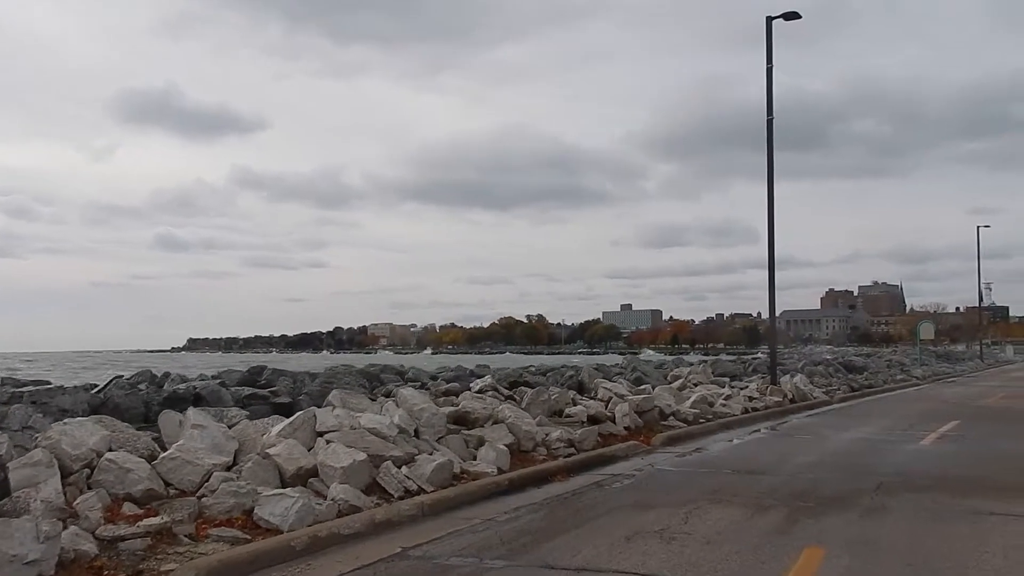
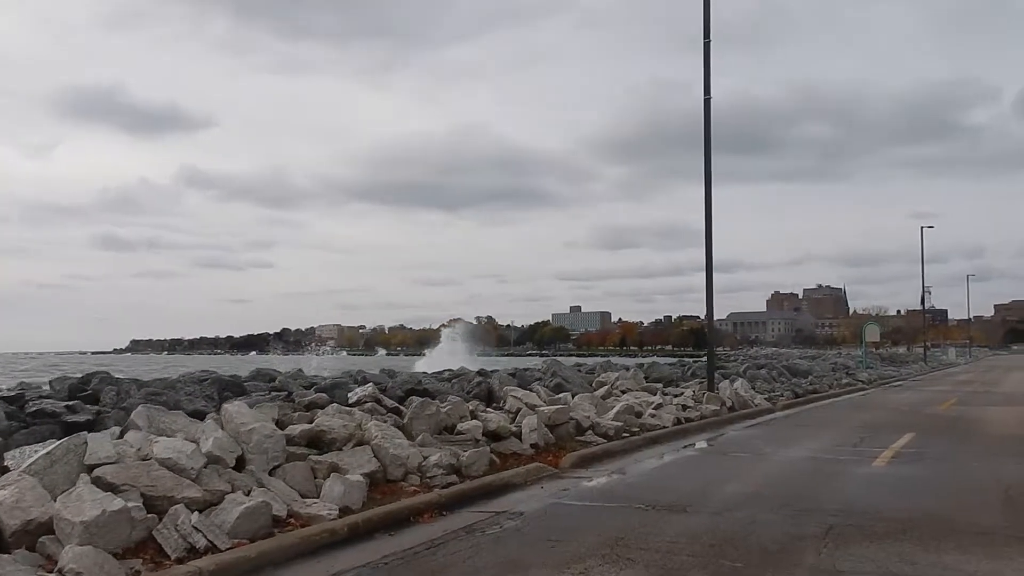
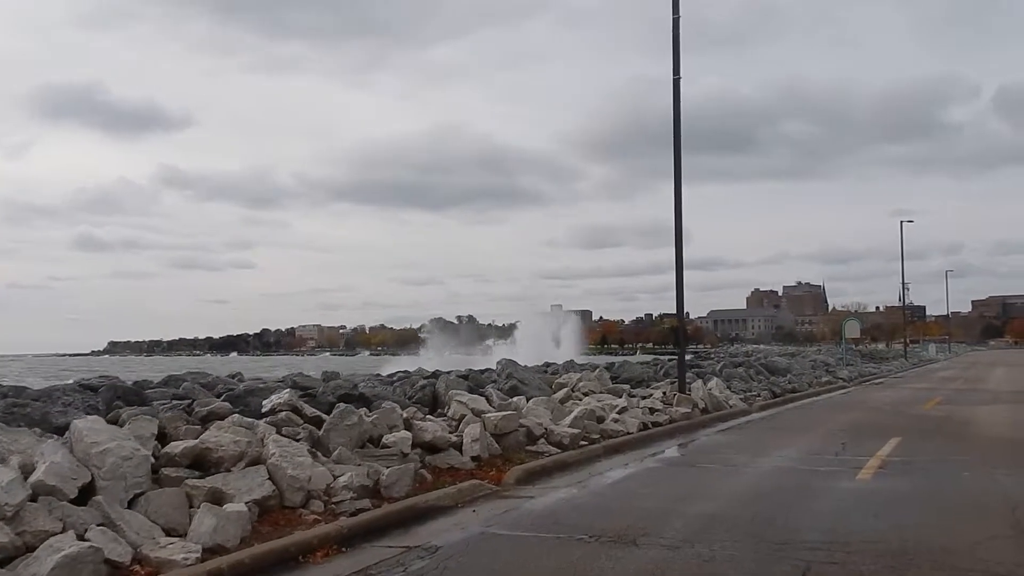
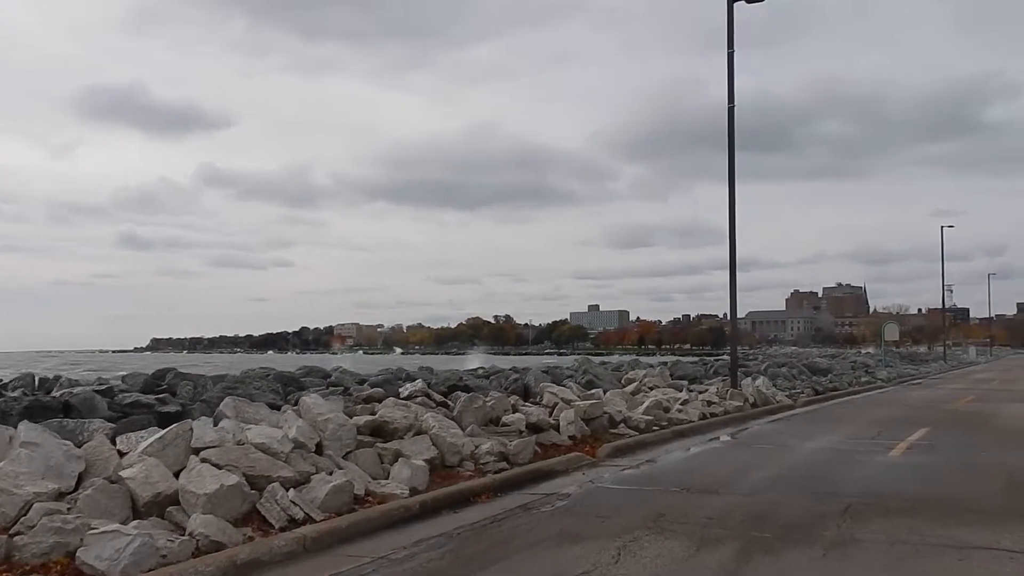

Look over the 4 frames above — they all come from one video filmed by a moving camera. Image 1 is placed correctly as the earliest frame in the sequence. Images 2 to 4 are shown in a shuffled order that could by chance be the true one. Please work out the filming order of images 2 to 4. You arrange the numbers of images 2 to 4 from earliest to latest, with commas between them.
4, 2, 3
